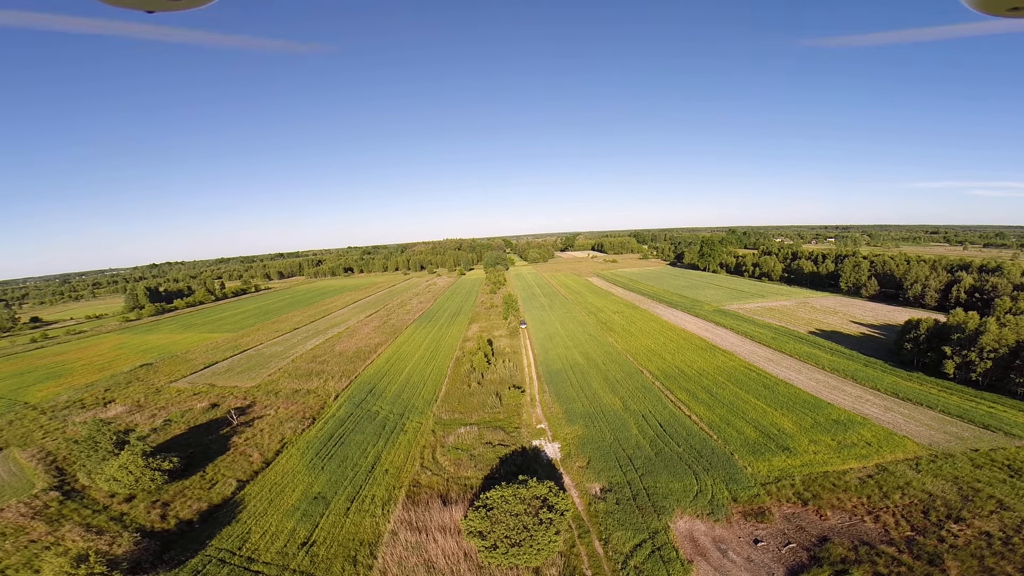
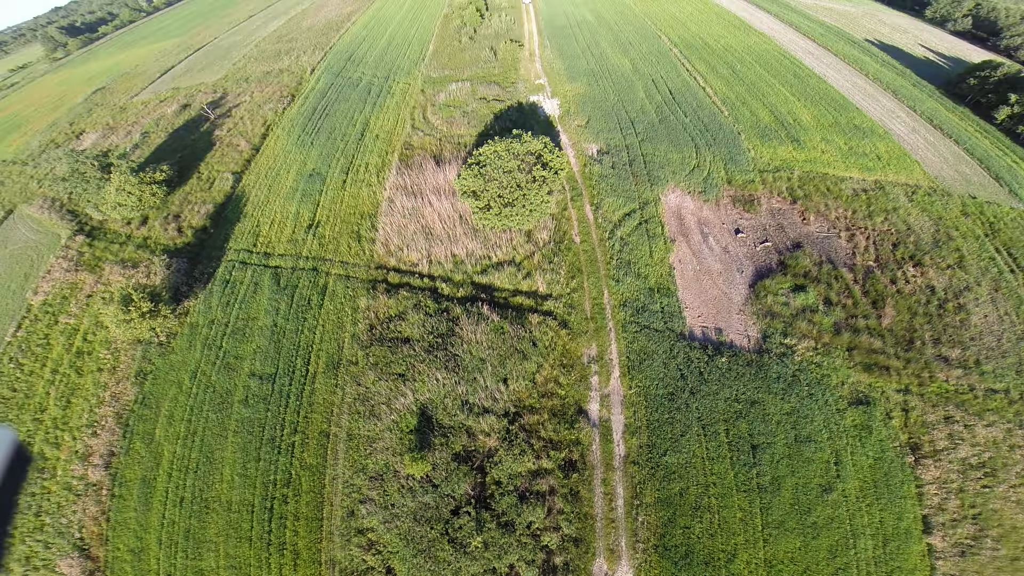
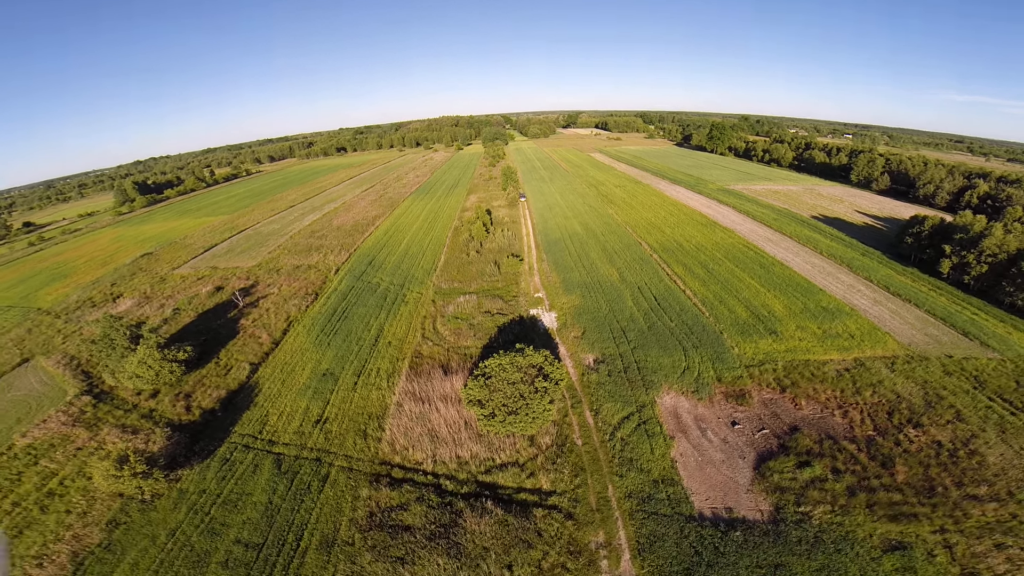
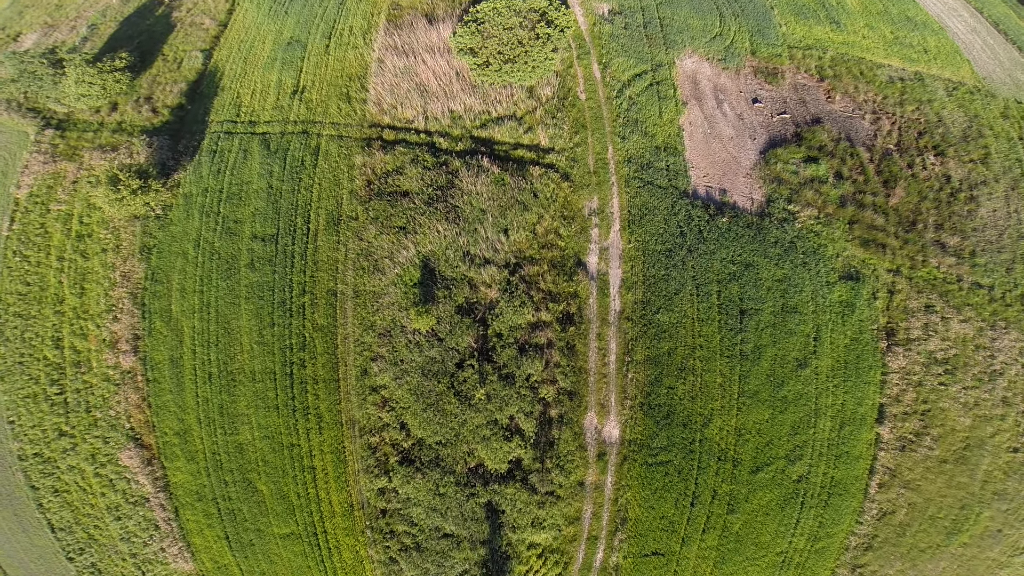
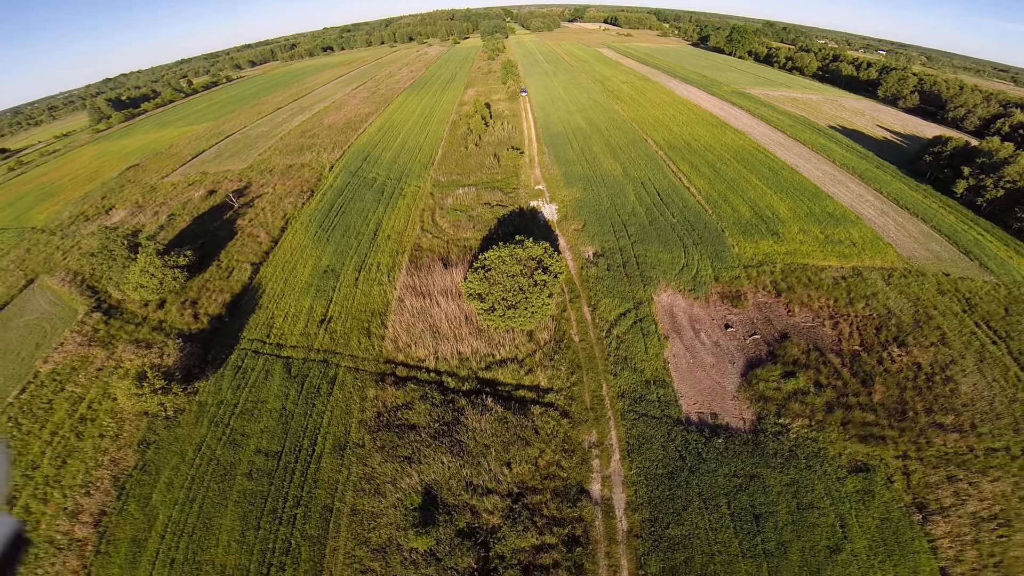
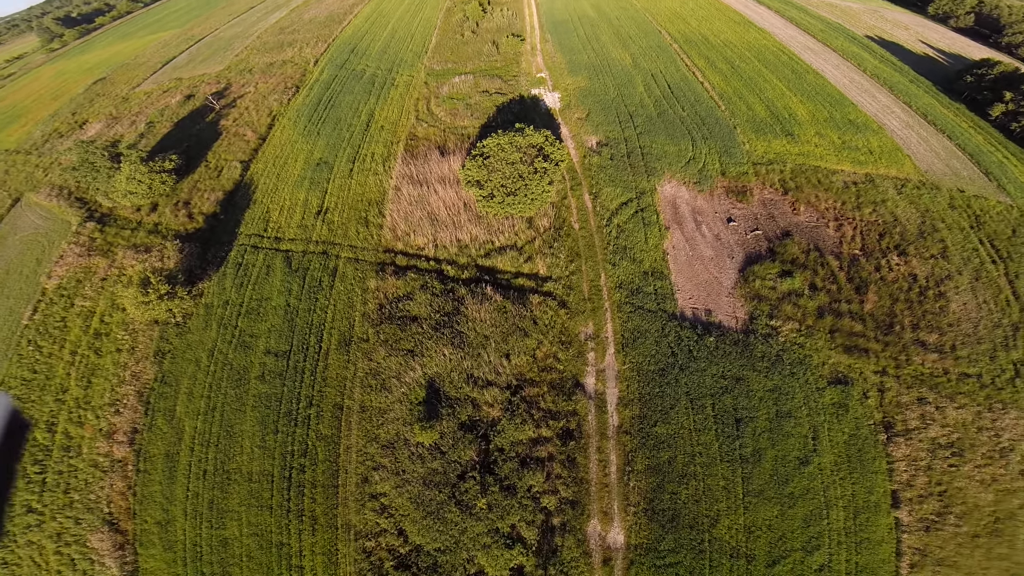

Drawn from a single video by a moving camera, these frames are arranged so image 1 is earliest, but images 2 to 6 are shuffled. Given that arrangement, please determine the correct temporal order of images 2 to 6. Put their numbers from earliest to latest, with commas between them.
3, 5, 6, 4, 2
